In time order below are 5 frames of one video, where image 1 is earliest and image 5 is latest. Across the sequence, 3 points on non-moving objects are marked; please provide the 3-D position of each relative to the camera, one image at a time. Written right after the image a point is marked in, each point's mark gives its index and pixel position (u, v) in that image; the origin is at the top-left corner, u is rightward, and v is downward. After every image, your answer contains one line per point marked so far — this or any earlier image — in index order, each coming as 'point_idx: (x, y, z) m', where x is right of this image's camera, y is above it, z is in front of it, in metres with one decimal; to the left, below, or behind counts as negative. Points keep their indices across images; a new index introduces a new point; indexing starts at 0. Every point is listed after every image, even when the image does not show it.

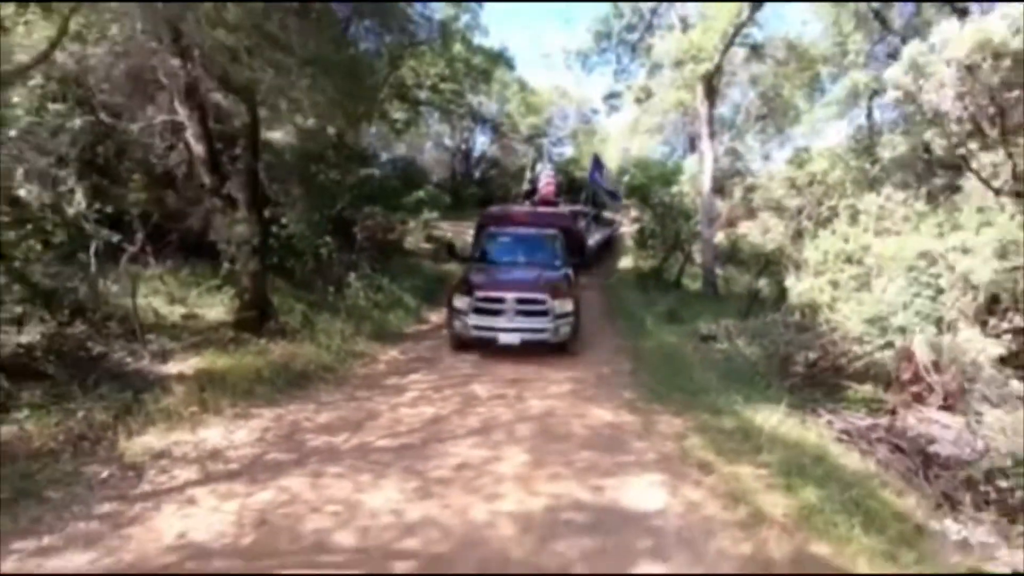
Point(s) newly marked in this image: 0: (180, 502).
0: (-3.9, -2.5, +6.6) m
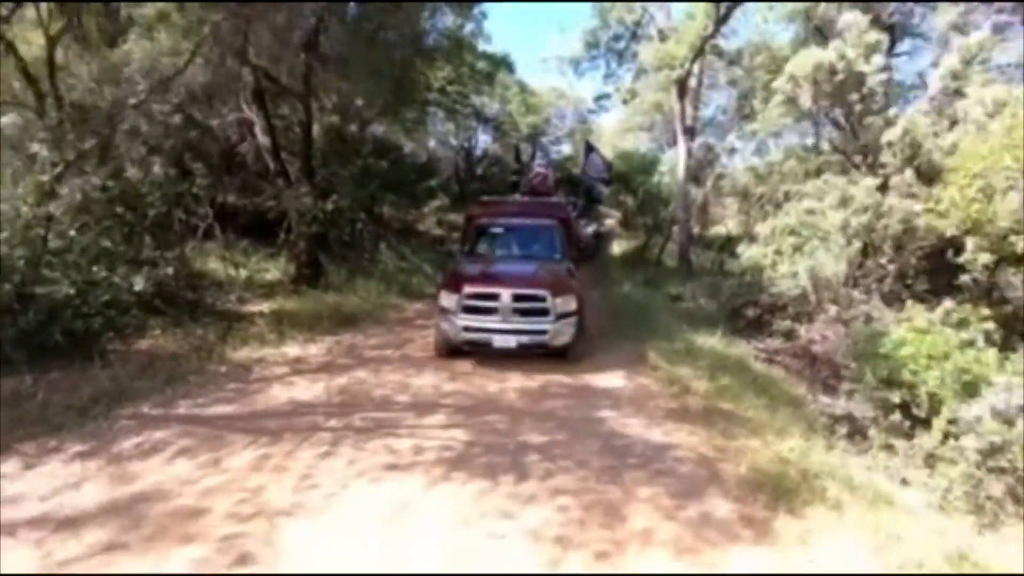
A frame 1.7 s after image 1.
0: (-3.9, -1.6, +9.4) m
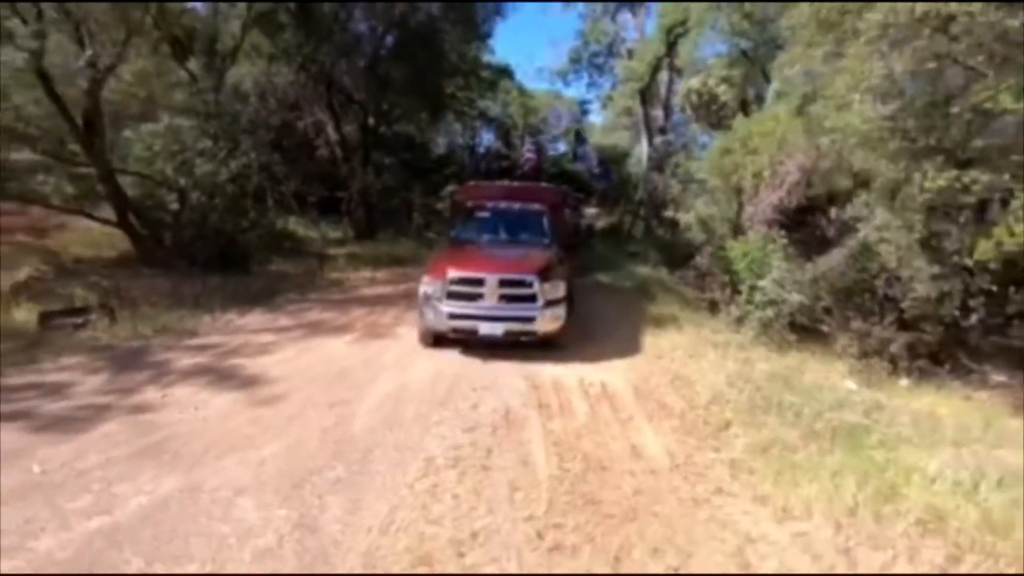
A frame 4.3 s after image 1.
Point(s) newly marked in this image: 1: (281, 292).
0: (-3.9, 0.0, +14.9) m
1: (-5.9, -0.1, +14.0) m
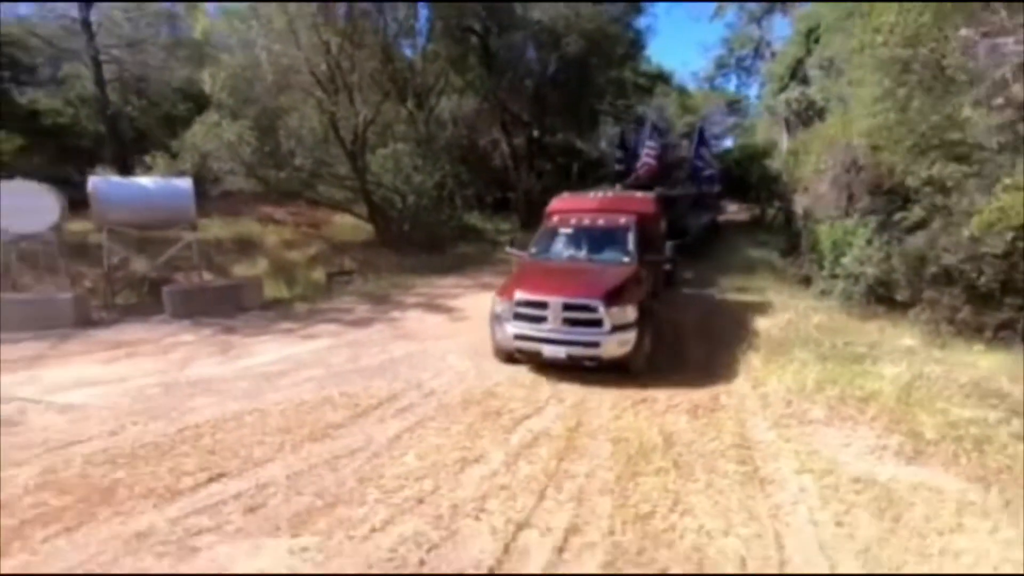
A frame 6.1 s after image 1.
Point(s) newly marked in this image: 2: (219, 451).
0: (+0.5, +0.9, +19.8) m
1: (-1.6, +0.8, +19.6) m
2: (-3.6, -2.0, +6.7) m
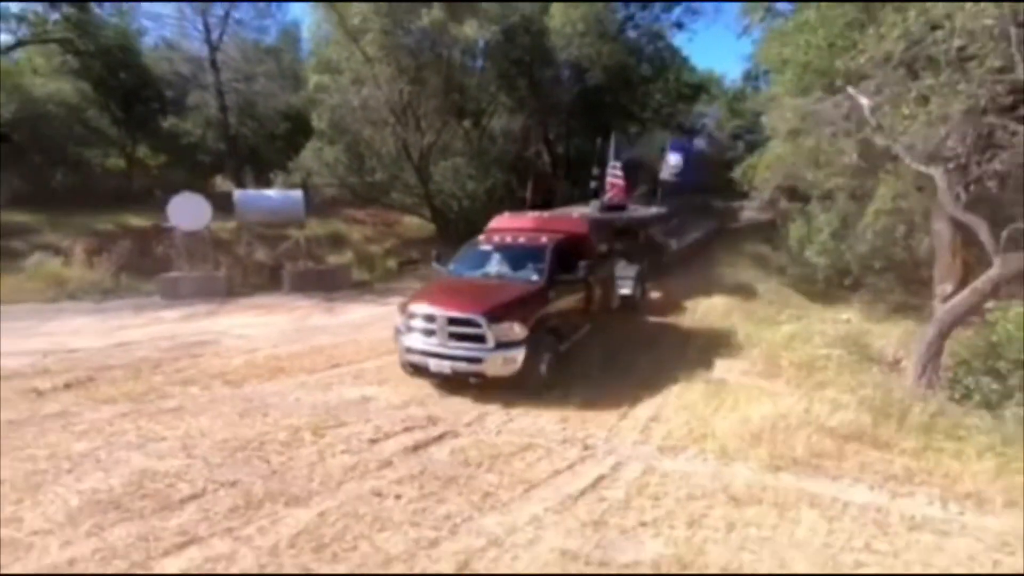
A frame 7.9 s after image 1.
0: (+2.0, +1.4, +23.9) m
1: (-0.2, +1.3, +24.0) m
2: (-3.7, -1.4, +11.5) m
